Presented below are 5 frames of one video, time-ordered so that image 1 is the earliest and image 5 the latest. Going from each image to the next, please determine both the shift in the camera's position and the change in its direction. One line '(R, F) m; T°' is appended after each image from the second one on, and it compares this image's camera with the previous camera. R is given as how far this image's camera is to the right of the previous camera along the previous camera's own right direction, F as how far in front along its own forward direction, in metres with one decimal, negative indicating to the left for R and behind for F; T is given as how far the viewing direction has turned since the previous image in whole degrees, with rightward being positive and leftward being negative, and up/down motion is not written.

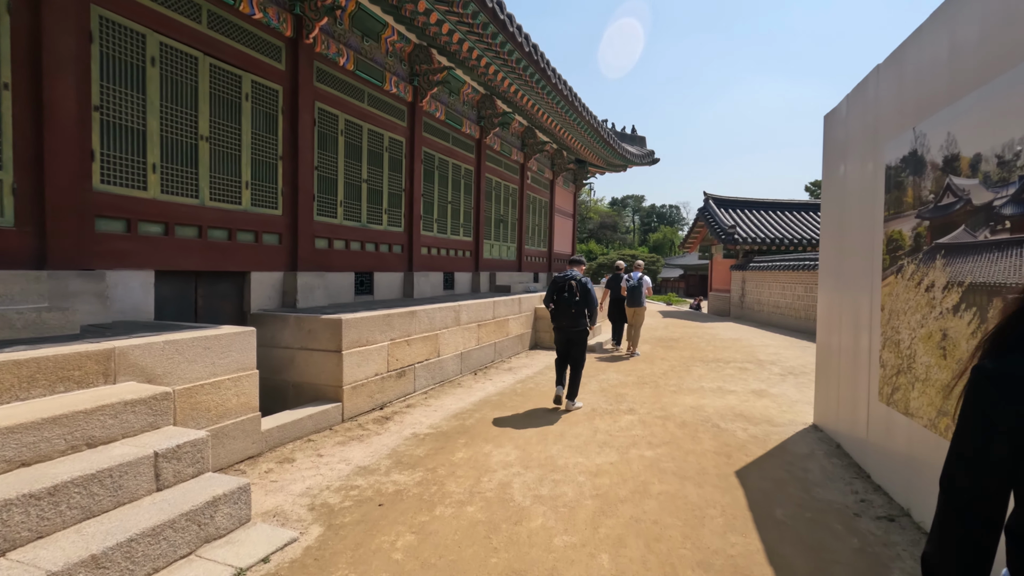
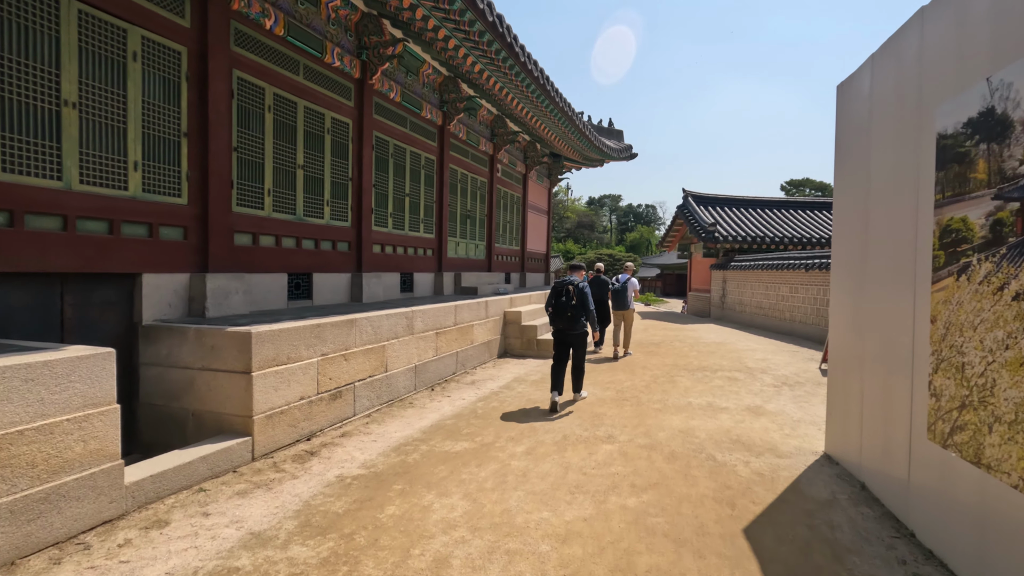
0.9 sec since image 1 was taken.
(+0.2, +0.8) m; +2°
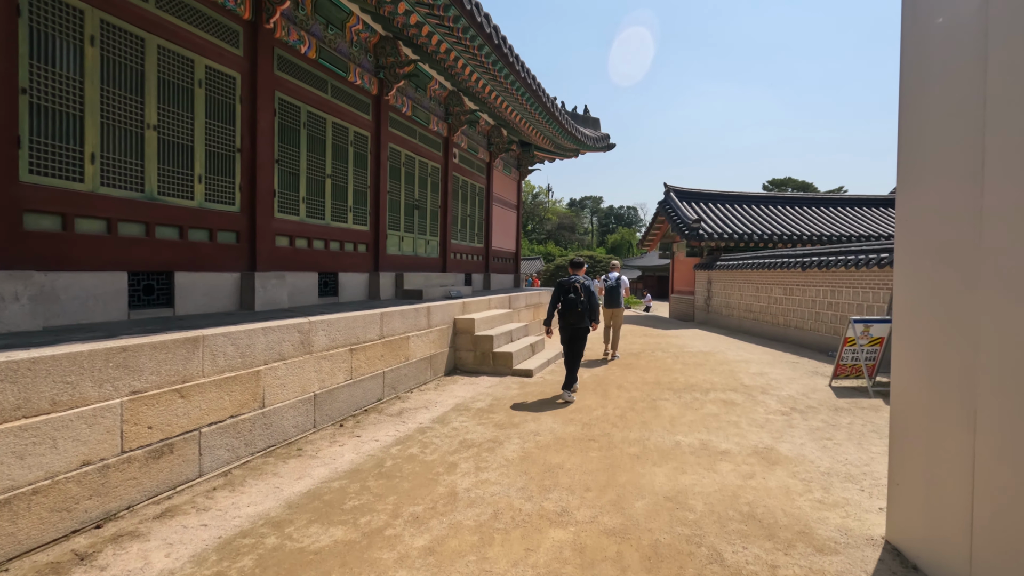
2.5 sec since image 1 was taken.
(+0.4, +1.4) m; +2°
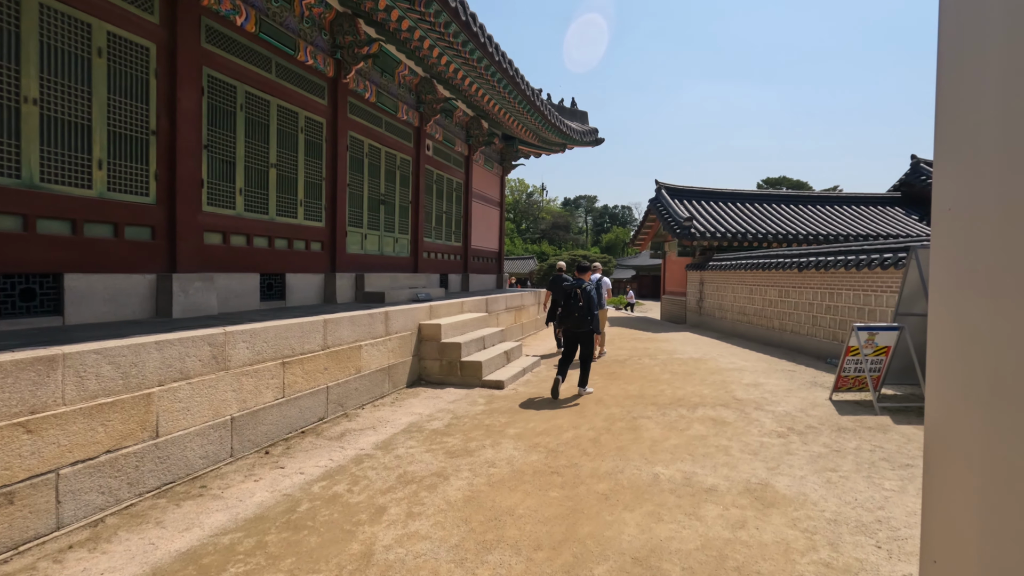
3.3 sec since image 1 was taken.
(+0.3, +0.6) m; 0°
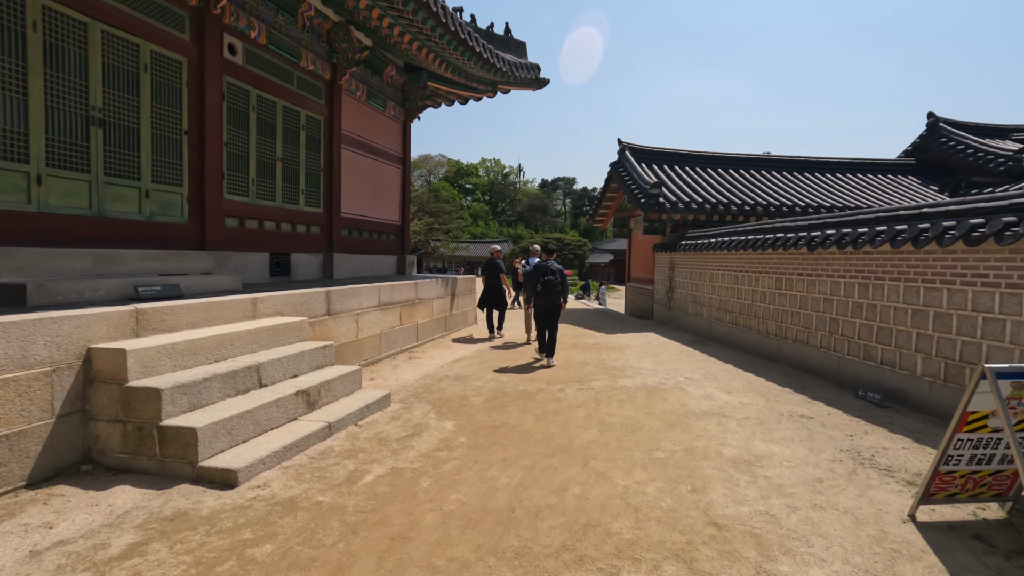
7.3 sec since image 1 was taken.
(+1.3, +3.1) m; +2°
